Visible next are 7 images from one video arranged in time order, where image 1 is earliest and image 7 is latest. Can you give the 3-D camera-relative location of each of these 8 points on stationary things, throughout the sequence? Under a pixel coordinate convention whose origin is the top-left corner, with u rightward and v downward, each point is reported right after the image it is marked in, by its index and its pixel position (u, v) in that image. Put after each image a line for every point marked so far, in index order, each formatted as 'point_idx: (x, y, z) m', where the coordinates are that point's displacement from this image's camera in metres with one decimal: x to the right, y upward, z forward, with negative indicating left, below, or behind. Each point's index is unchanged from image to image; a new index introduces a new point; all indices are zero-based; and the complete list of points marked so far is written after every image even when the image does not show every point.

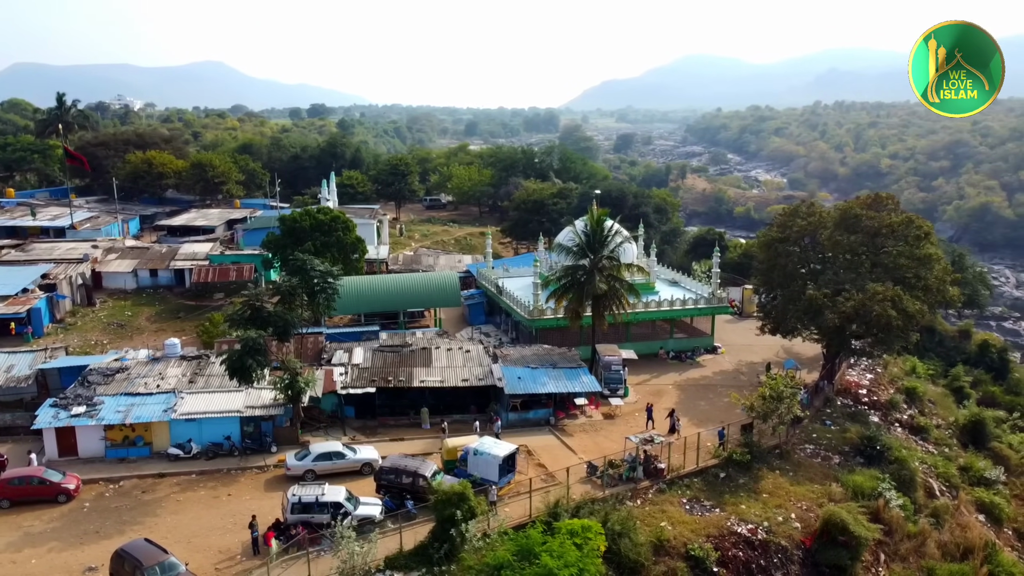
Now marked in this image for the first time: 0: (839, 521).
0: (+8.1, -5.7, +20.1) m
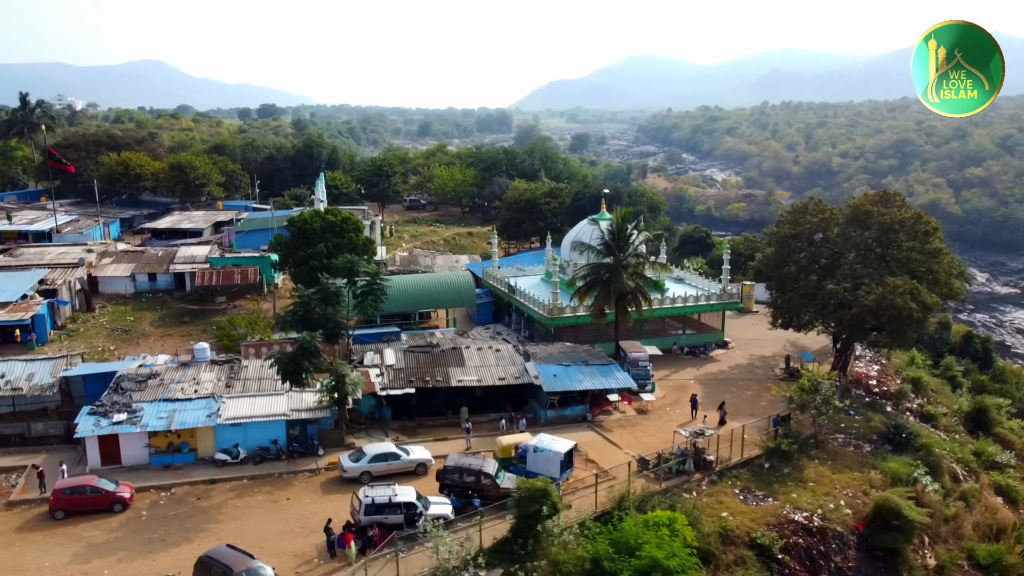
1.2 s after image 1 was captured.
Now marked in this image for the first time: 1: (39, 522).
0: (+9.8, -5.6, +20.8) m
1: (-11.5, -5.7, +19.8) m
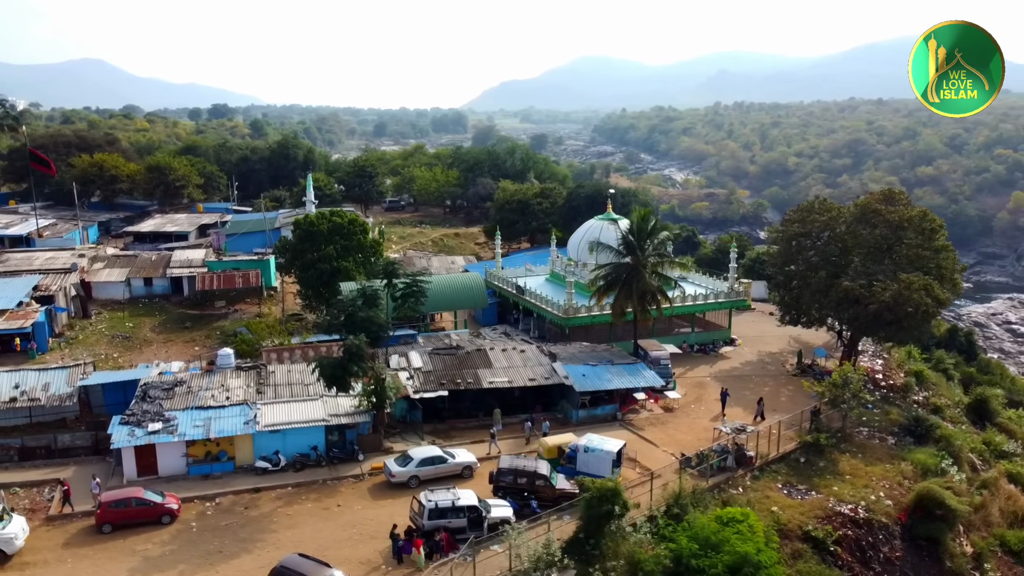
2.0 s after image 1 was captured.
0: (+11.1, -5.4, +21.4) m
1: (-10.0, -5.8, +19.2) m
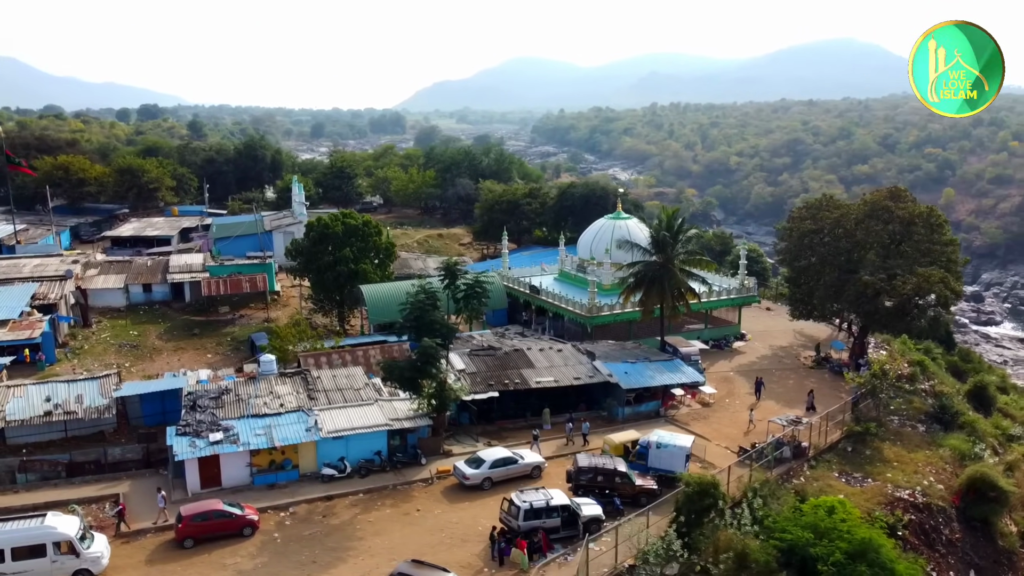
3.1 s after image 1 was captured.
0: (+13.1, -5.2, +22.4) m
1: (-7.8, -6.0, +18.5) m
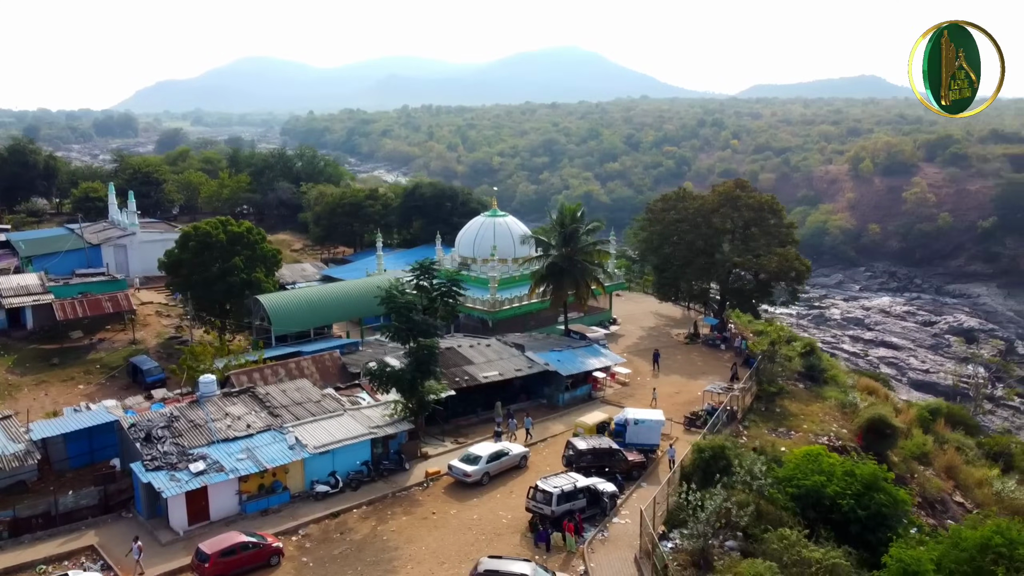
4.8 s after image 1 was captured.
0: (+12.2, -4.3, +26.8) m
1: (-6.5, -6.3, +16.7) m
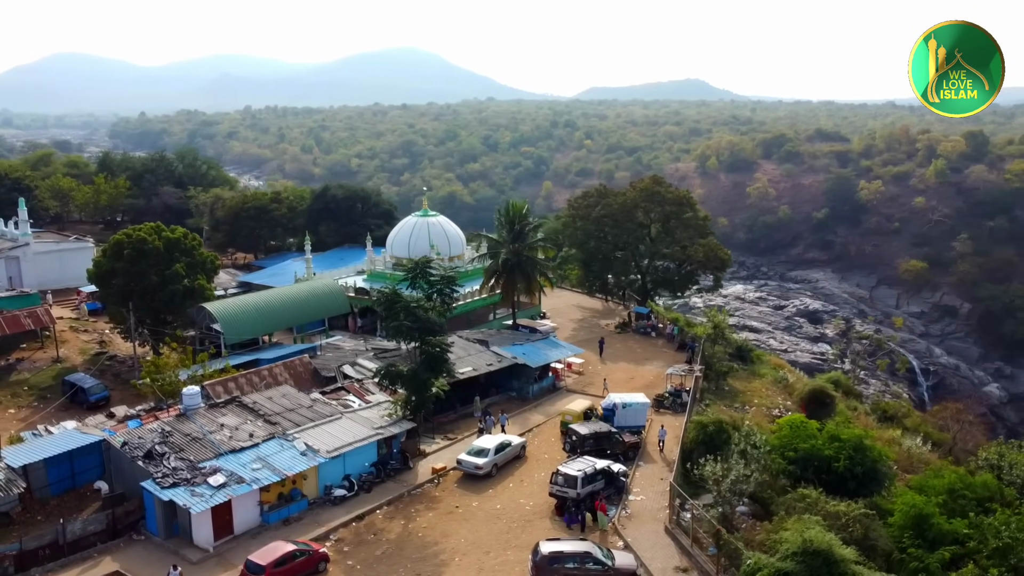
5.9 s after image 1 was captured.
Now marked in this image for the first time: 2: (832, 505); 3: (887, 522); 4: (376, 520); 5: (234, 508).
0: (+11.2, -3.7, +29.5) m
1: (-5.1, -6.4, +16.2) m
2: (+7.2, -4.8, +18.2) m
3: (+8.4, -5.2, +18.3) m
4: (-3.4, -5.6, +19.9) m
5: (-6.4, -5.1, +18.8) m
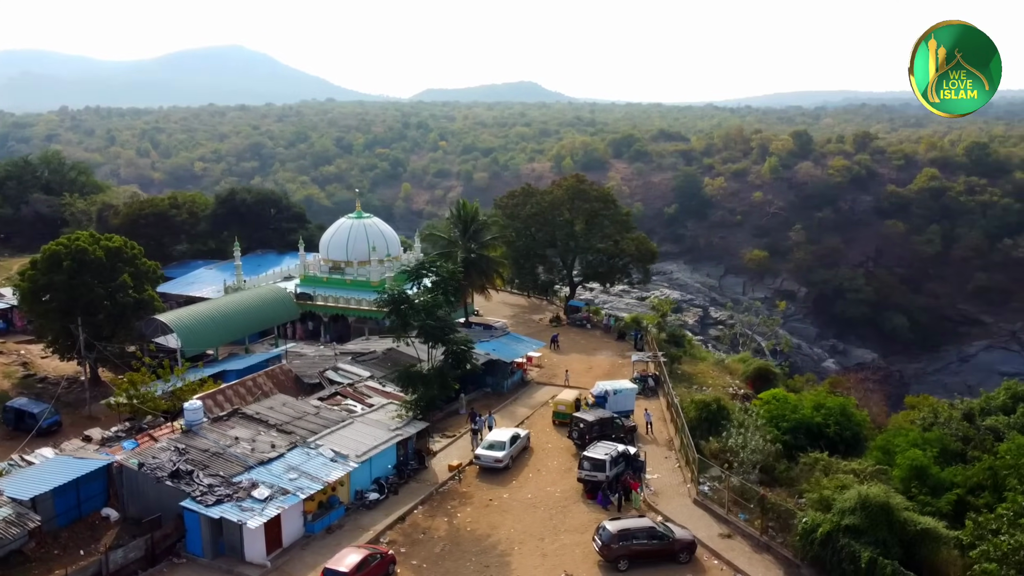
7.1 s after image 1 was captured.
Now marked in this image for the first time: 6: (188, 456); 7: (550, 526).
0: (+10.0, -3.1, +32.2) m
1: (-3.3, -6.4, +15.9) m
2: (+8.3, -4.4, +20.3) m
3: (+9.5, -4.7, +20.6) m
4: (-2.4, -5.6, +19.9) m
5: (-5.2, -5.2, +18.2) m
6: (-7.8, -4.0, +19.5) m
7: (+0.9, -5.7, +19.7) m
